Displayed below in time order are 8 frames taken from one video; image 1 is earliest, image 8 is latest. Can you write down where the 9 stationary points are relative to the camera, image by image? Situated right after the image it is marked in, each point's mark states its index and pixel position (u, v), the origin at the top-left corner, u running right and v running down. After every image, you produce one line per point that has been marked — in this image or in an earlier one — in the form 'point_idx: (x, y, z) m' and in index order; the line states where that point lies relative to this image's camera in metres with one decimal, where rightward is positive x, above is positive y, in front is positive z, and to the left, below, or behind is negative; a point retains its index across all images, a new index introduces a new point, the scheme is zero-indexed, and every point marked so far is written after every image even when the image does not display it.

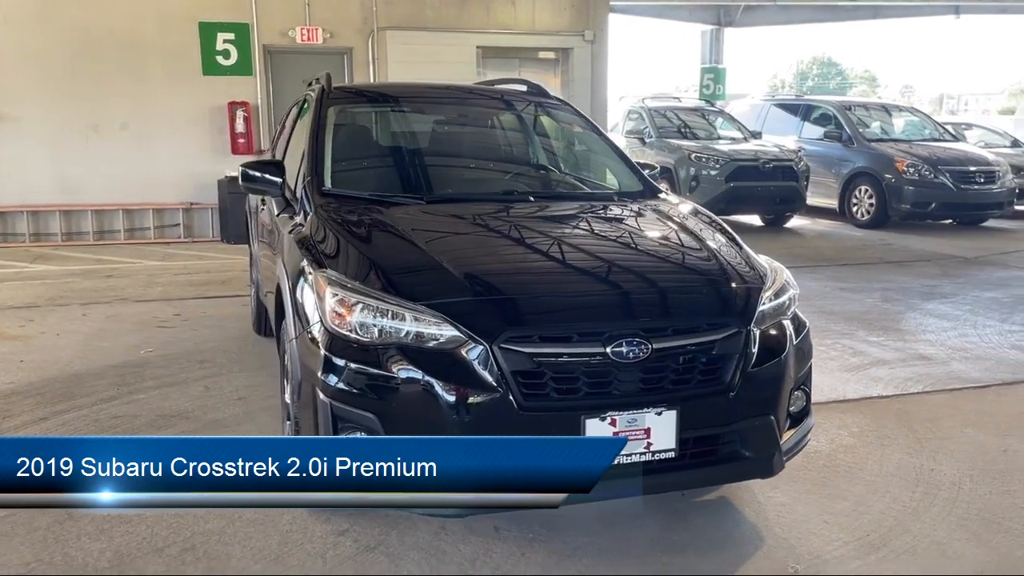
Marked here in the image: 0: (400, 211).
0: (-0.4, +0.3, +3.4) m
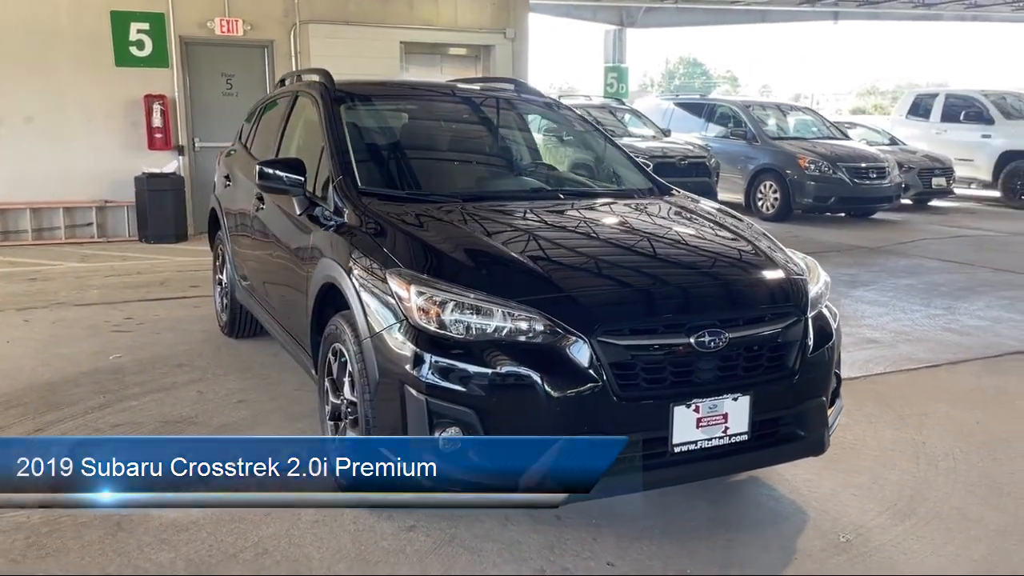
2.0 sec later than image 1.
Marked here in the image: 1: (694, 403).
0: (-0.3, +0.3, +3.4) m
1: (+0.5, -0.3, +2.6) m
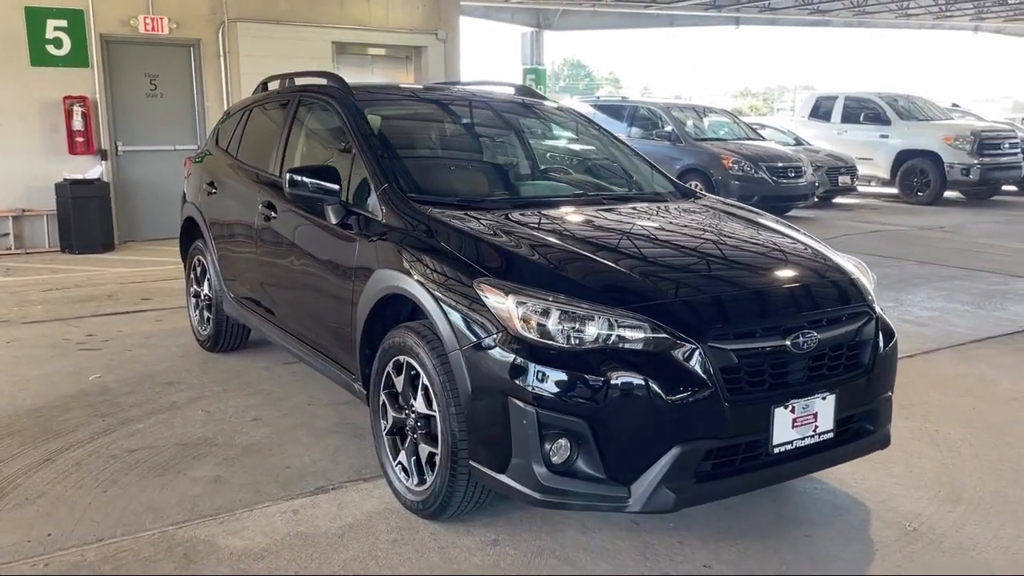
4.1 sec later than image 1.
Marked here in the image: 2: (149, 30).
0: (-0.1, +0.3, +3.4) m
1: (+0.9, -0.4, +2.7) m
2: (-3.9, +2.8, +9.5) m
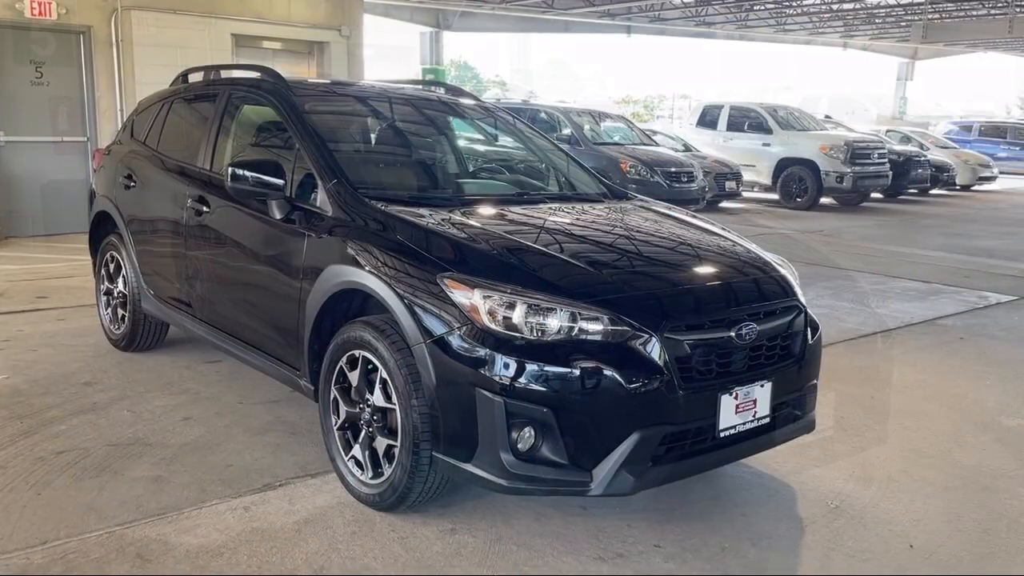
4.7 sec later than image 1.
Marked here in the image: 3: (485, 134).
0: (-0.3, +0.3, +3.4) m
1: (+0.7, -0.3, +2.9) m
2: (-4.9, +2.8, +9.0) m
3: (-0.1, +0.8, +4.4) m
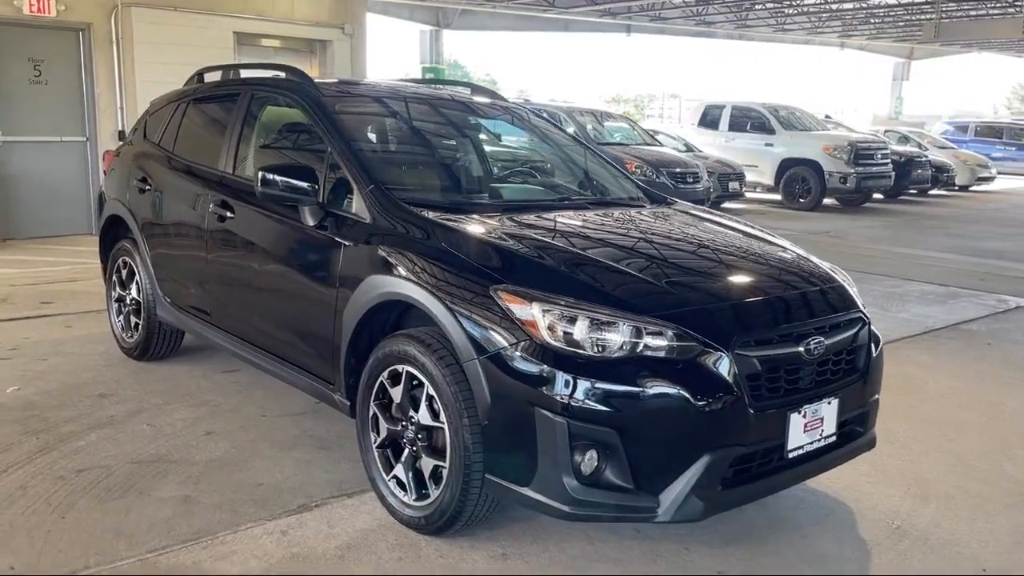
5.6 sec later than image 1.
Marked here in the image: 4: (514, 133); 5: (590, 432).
0: (-0.1, +0.3, +3.3) m
1: (+0.9, -0.4, +2.7) m
2: (-4.8, +2.8, +8.8) m
3: (0.0, +0.7, +4.3) m
4: (0.0, +0.8, +4.3) m
5: (+0.2, -0.4, +2.5) m
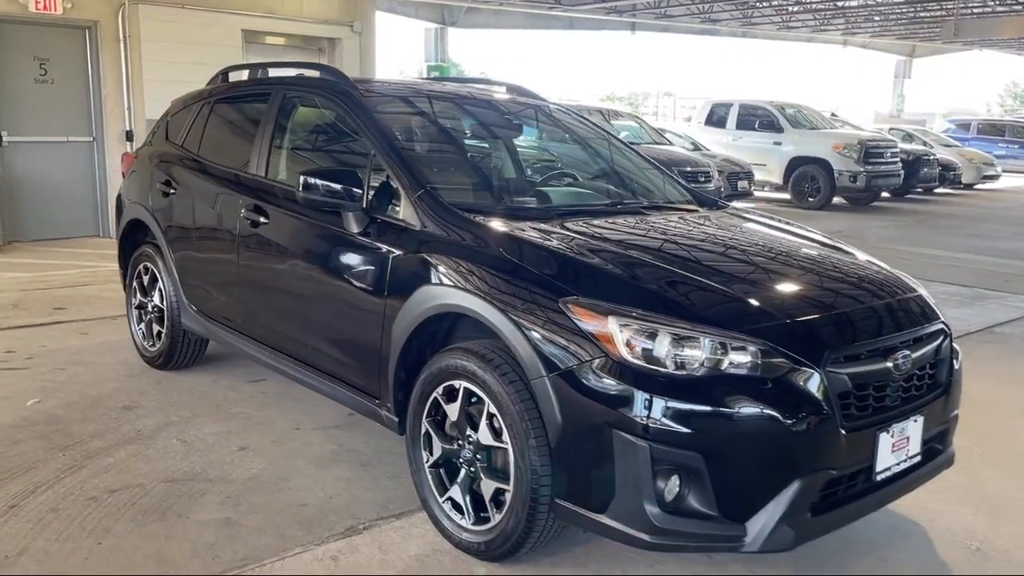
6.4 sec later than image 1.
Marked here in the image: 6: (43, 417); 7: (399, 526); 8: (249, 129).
0: (+0.1, +0.2, +3.1) m
1: (+1.1, -0.4, +2.6) m
2: (-4.6, +2.7, +8.6) m
3: (+0.2, +0.7, +4.1) m
4: (+0.2, +0.7, +4.1) m
5: (+0.4, -0.4, +2.3) m
6: (-2.1, -0.6, +4.0) m
7: (-0.4, -0.8, +3.0) m
8: (-1.3, +0.8, +4.2) m
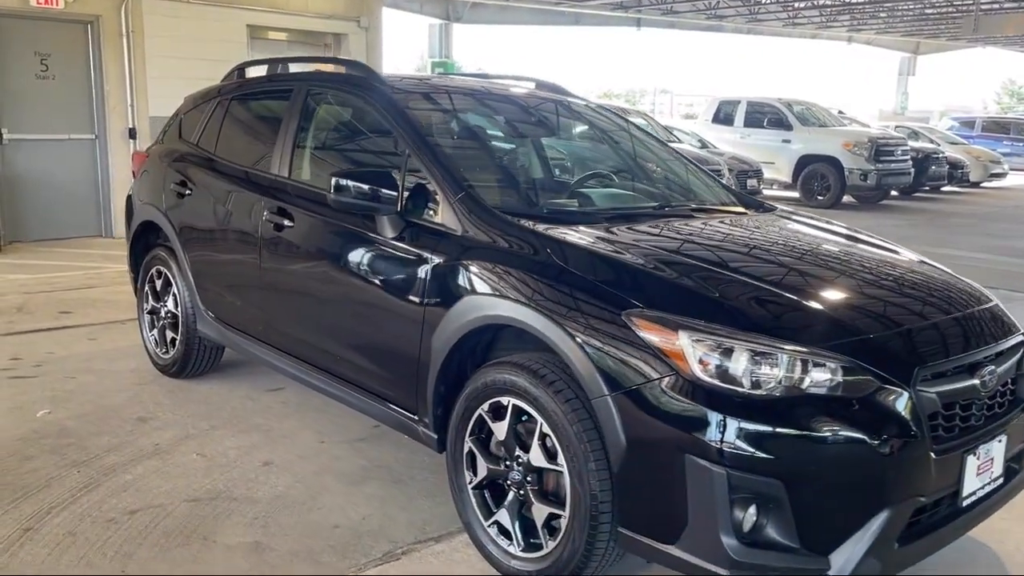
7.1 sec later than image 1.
0: (+0.2, +0.2, +2.9) m
1: (+1.3, -0.4, +2.4) m
2: (-4.5, +2.7, +8.4) m
3: (+0.4, +0.7, +3.9) m
4: (+0.4, +0.7, +4.0) m
5: (+0.6, -0.5, +2.1) m
6: (-2.0, -0.6, +3.8) m
7: (-0.2, -0.9, +2.8) m
8: (-1.1, +0.7, +4.0) m
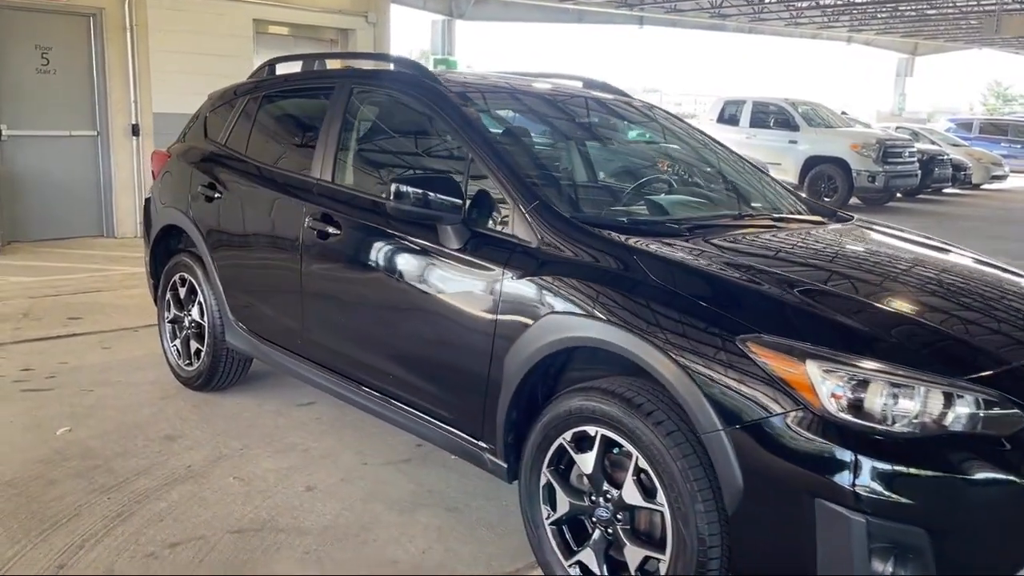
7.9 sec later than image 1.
0: (+0.5, +0.1, +2.7) m
1: (+1.5, -0.5, +2.2) m
2: (-4.3, +2.7, +8.1) m
3: (+0.6, +0.6, +3.7) m
4: (+0.6, +0.7, +3.7) m
5: (+0.8, -0.5, +1.9) m
6: (-1.8, -0.7, +3.5) m
7: (0.0, -0.9, +2.6) m
8: (-0.9, +0.7, +3.7) m
